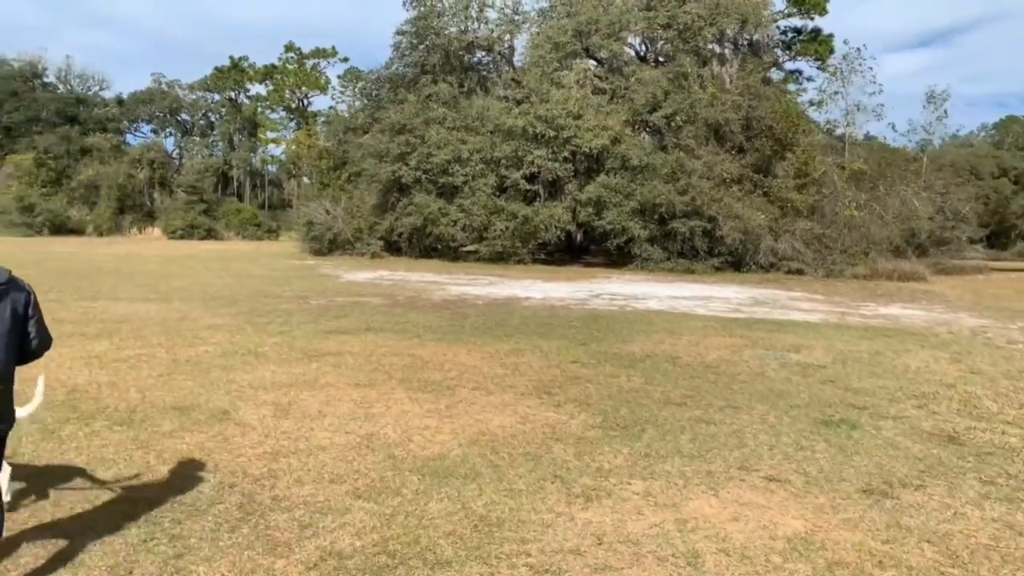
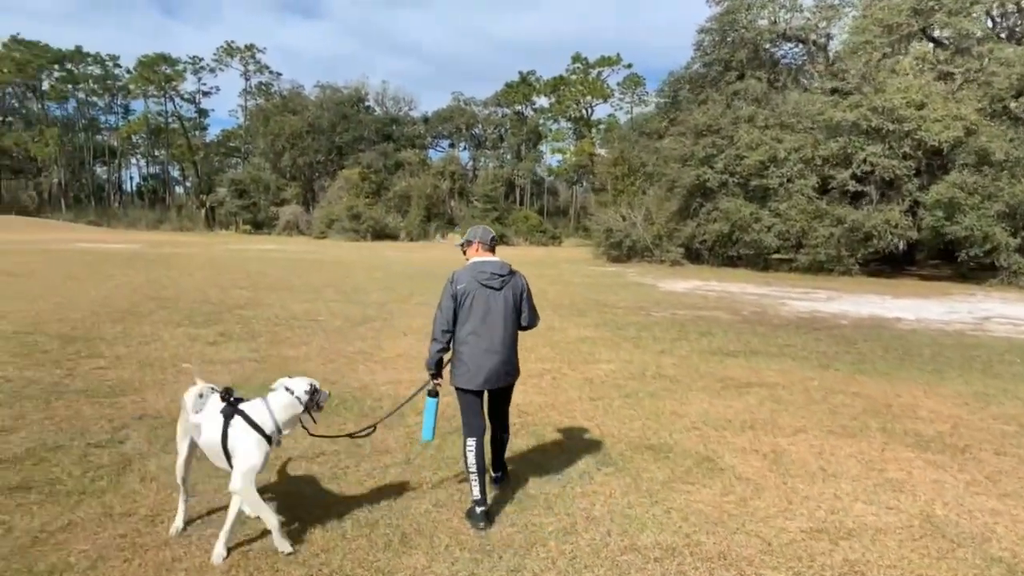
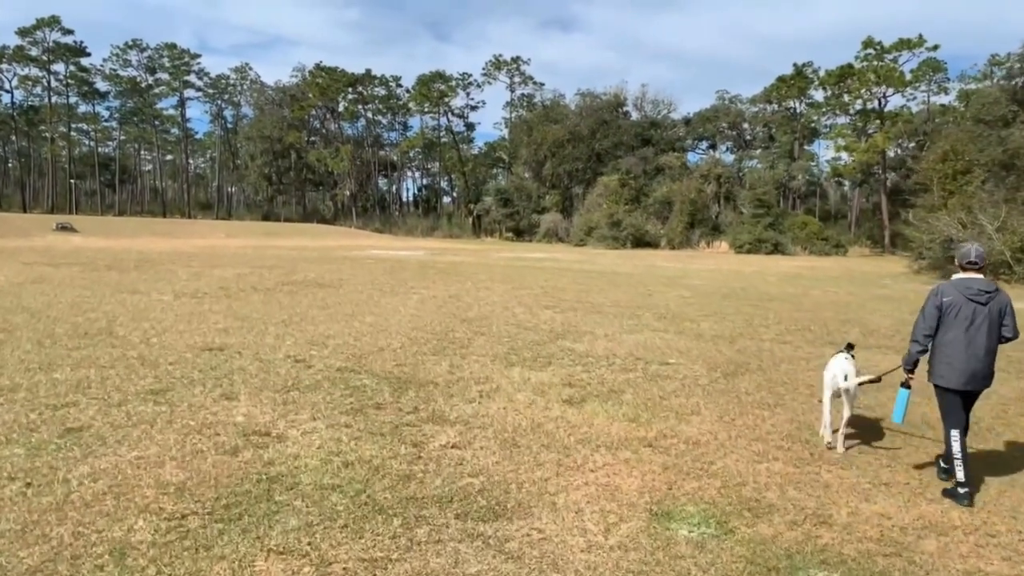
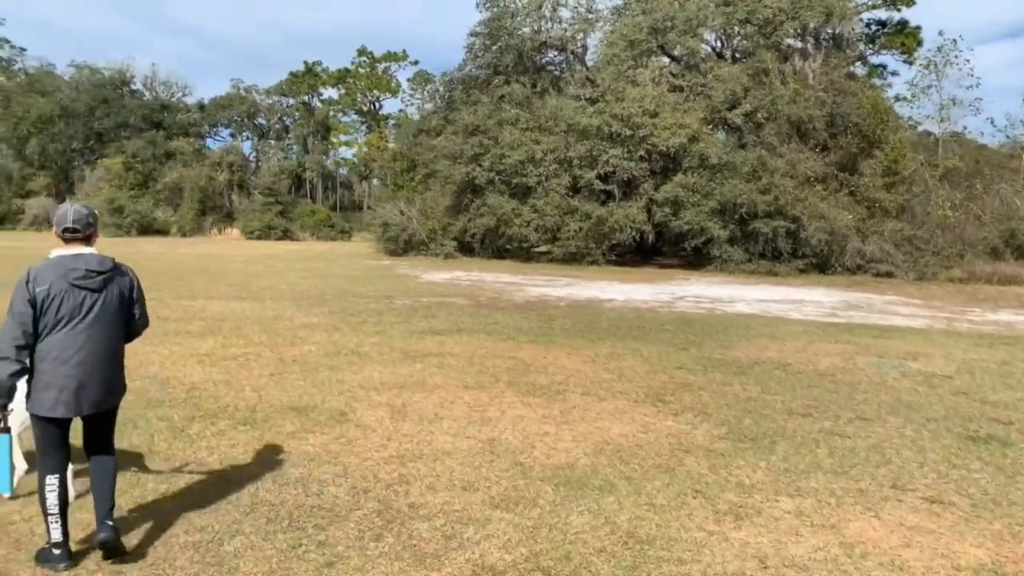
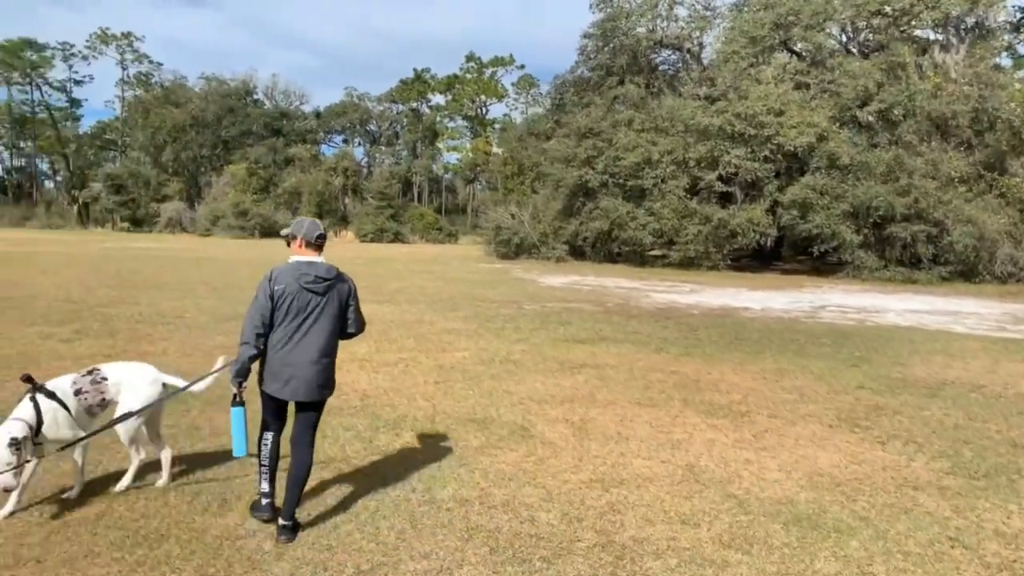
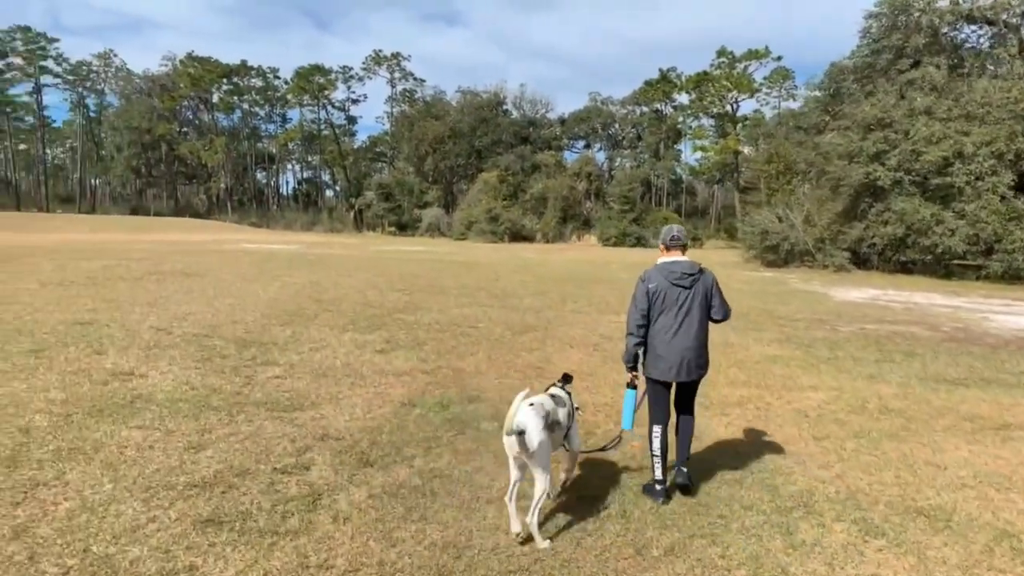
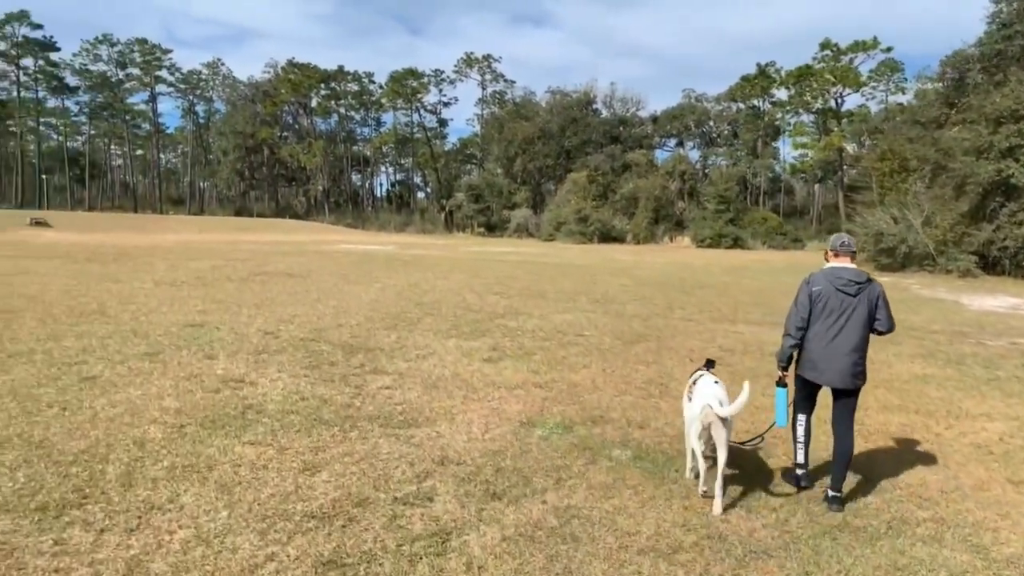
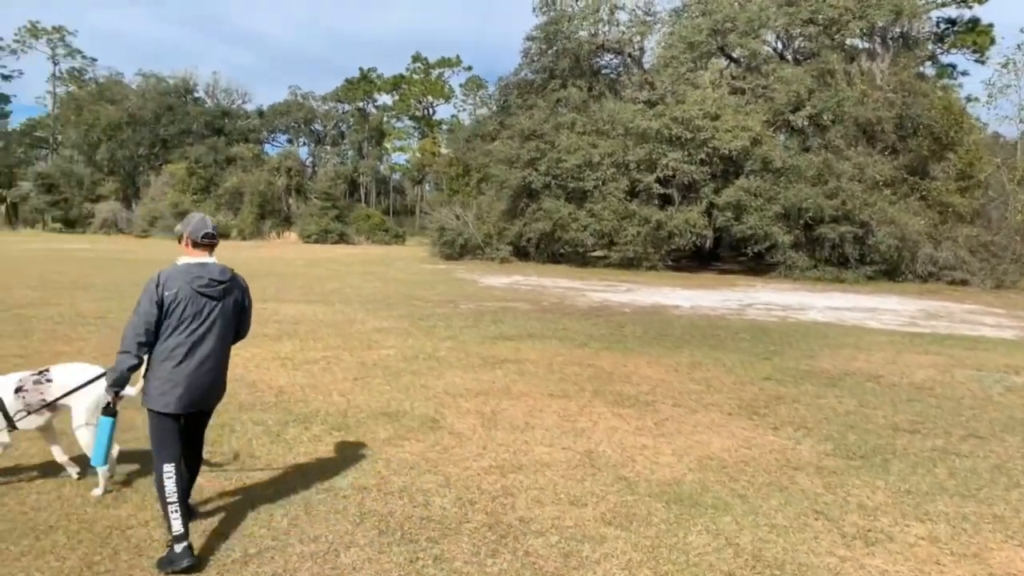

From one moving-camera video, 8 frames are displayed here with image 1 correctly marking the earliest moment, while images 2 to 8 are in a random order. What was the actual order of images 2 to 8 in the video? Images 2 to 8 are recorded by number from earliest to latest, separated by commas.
4, 8, 5, 2, 6, 7, 3
